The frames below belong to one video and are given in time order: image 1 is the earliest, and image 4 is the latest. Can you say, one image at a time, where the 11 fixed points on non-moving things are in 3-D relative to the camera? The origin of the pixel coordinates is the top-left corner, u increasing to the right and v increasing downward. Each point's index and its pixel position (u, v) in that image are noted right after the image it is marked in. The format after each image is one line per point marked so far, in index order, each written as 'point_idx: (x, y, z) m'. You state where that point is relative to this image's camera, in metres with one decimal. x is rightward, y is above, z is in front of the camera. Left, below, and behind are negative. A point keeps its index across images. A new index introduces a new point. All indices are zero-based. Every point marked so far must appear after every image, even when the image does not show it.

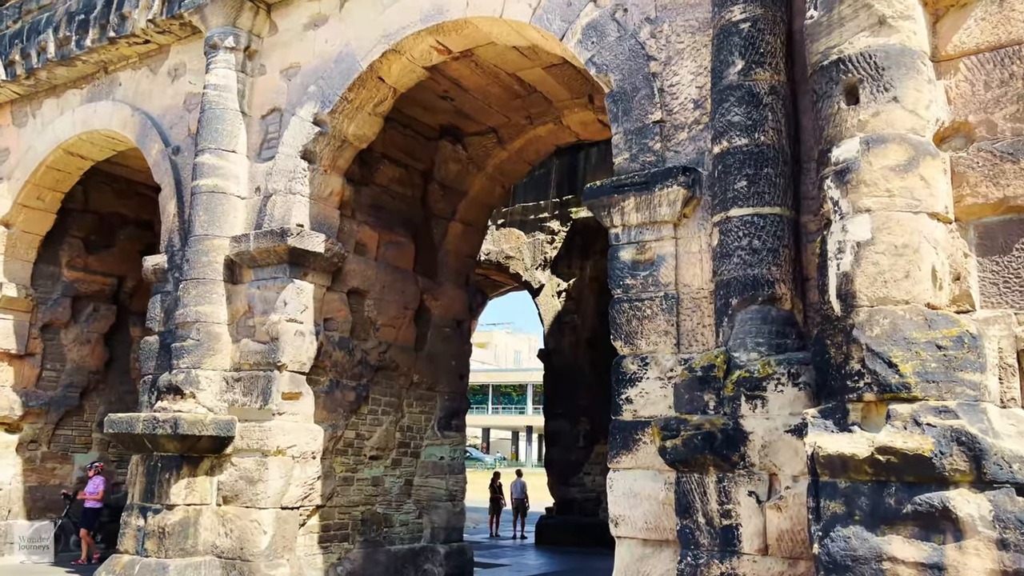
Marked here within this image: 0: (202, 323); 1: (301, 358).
0: (-2.2, -0.2, +5.8) m
1: (-1.5, -0.5, +5.7) m
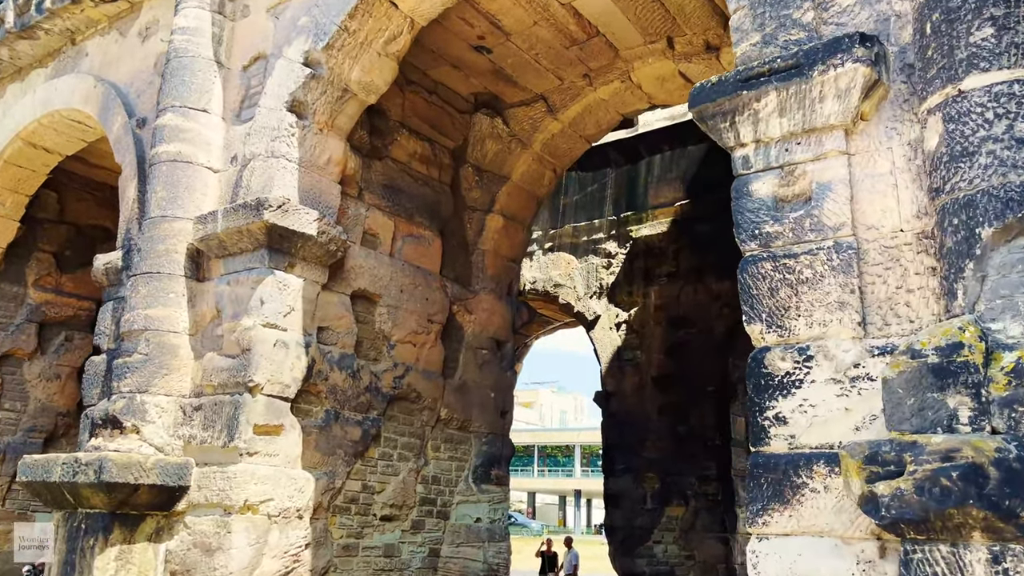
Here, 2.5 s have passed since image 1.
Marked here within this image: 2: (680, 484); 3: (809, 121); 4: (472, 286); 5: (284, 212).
0: (-1.9, -0.2, +4.3) m
1: (-1.2, -0.5, +4.2) m
2: (+1.8, -2.1, +8.8) m
3: (+0.9, +0.5, +2.6) m
4: (-0.3, 0.0, +5.6) m
5: (-1.2, +0.4, +4.2) m
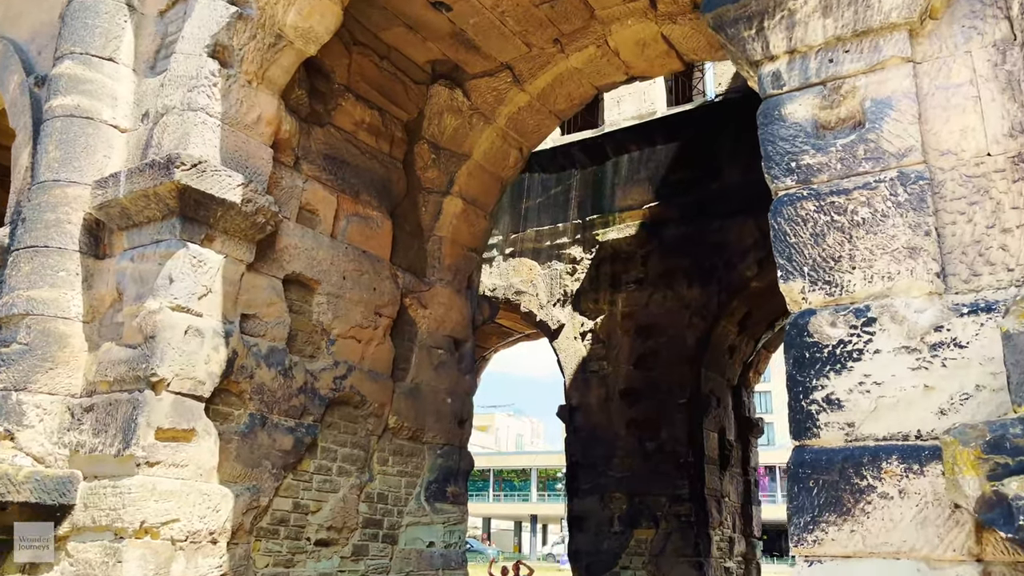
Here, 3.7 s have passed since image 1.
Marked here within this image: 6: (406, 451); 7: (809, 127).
0: (-2.1, -0.1, +3.5) m
1: (-1.3, -0.4, +3.4) m
2: (+1.4, -2.2, +8.2) m
3: (+0.9, +0.7, +2.0) m
4: (-0.5, +0.1, +4.9) m
5: (-1.3, +0.5, +3.5) m
6: (-0.6, -0.9, +4.7) m
7: (+0.8, +0.4, +2.1) m
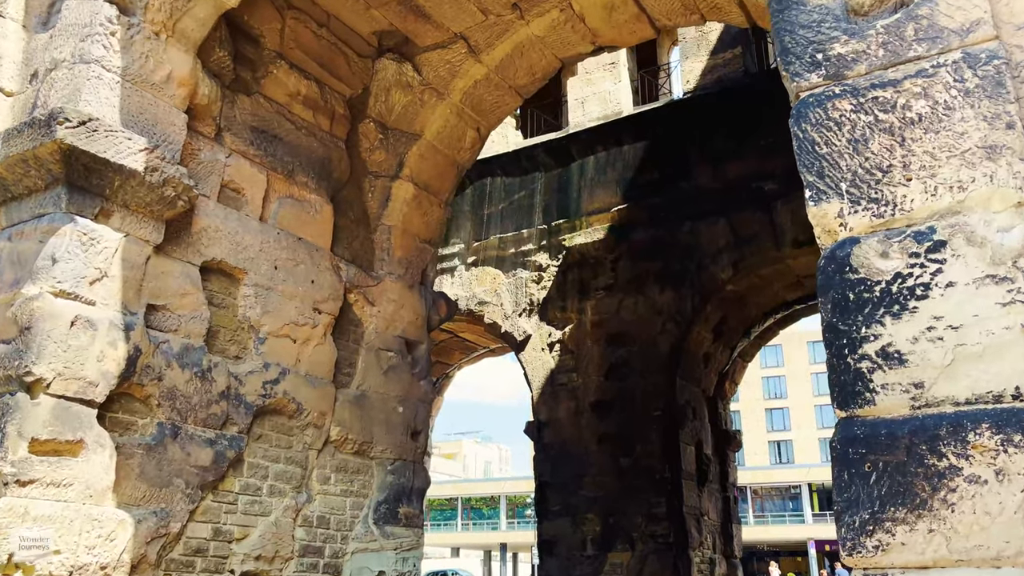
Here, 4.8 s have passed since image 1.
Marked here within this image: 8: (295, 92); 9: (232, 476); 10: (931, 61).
0: (-2.2, -0.1, +2.9) m
1: (-1.5, -0.3, +2.9) m
2: (+1.1, -2.2, +7.6) m
3: (+0.7, +0.8, +1.6) m
4: (-0.7, +0.1, +4.4) m
5: (-1.5, +0.5, +2.9) m
6: (-0.8, -0.9, +4.1) m
7: (+0.6, +0.6, +1.6) m
8: (-1.1, +1.0, +4.1) m
9: (-1.2, -0.8, +3.5) m
10: (+0.8, +0.4, +1.5) m
